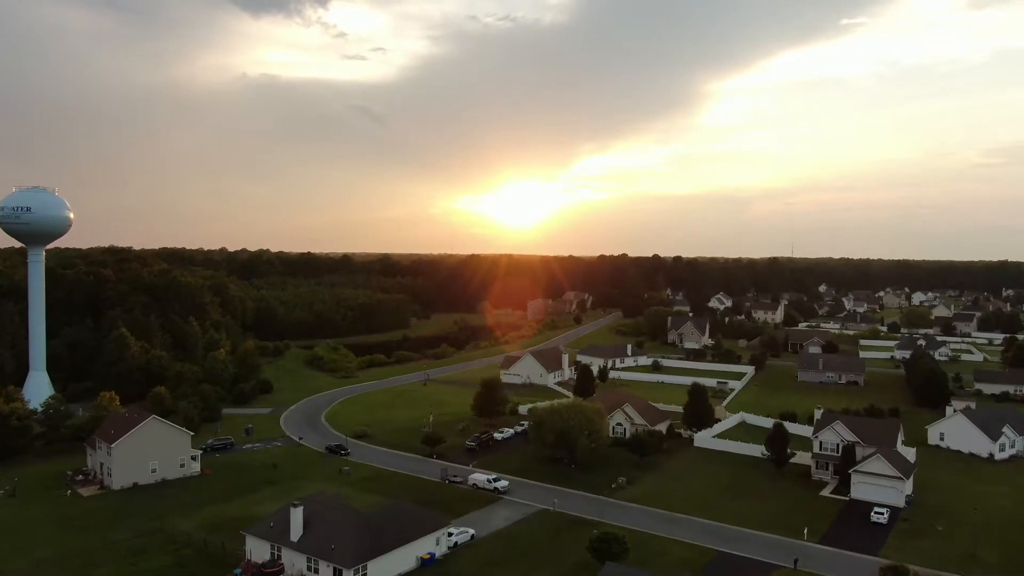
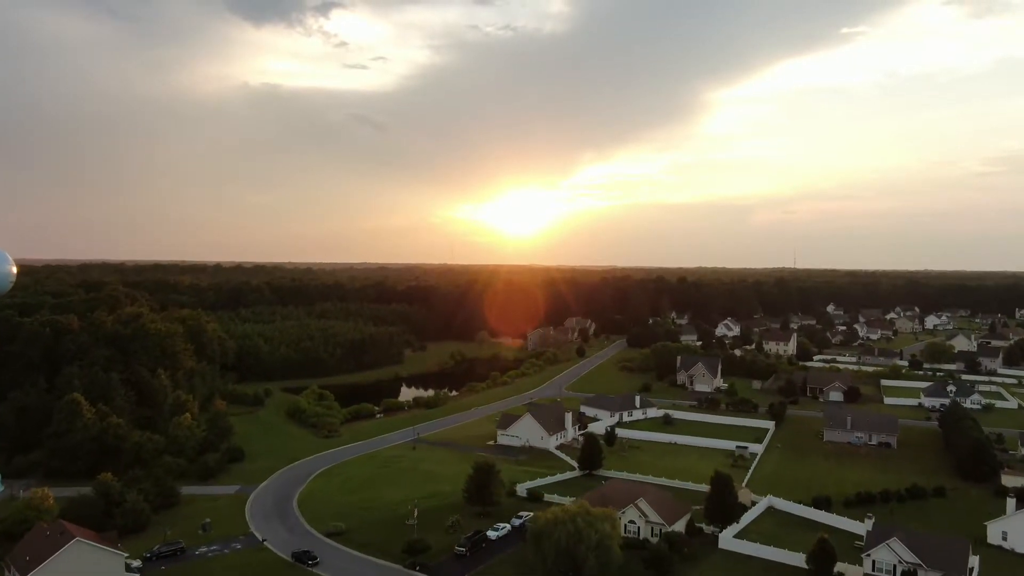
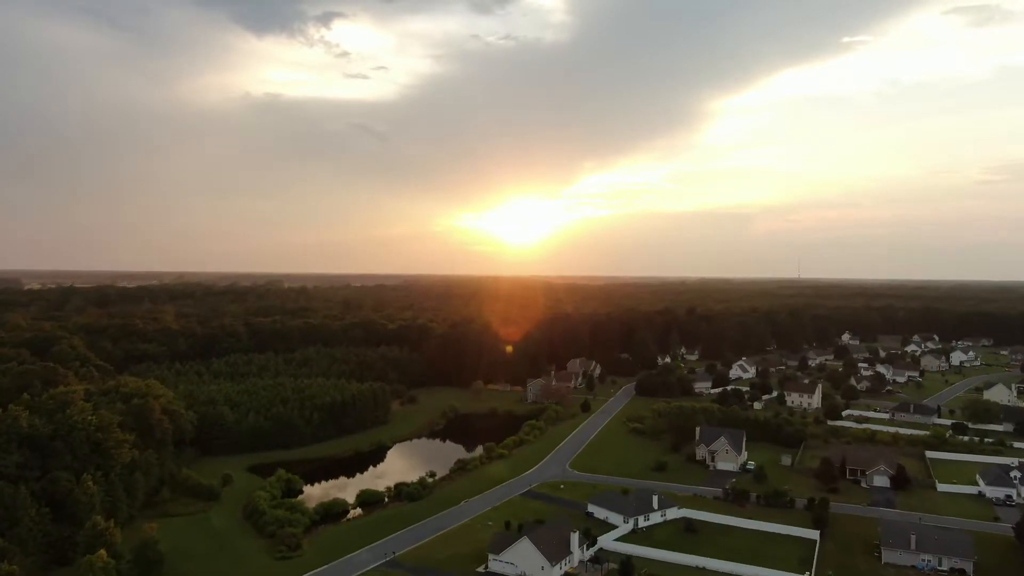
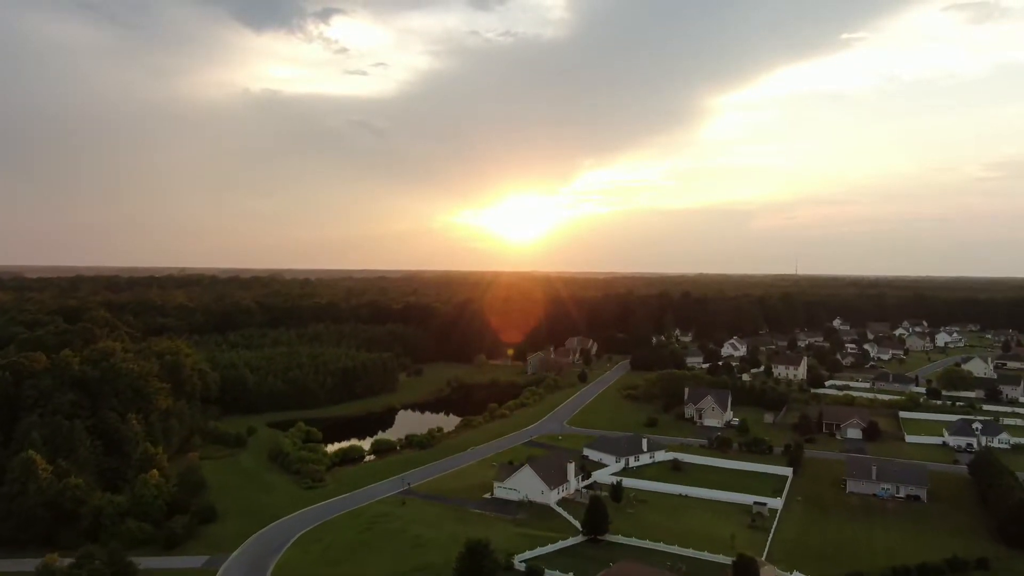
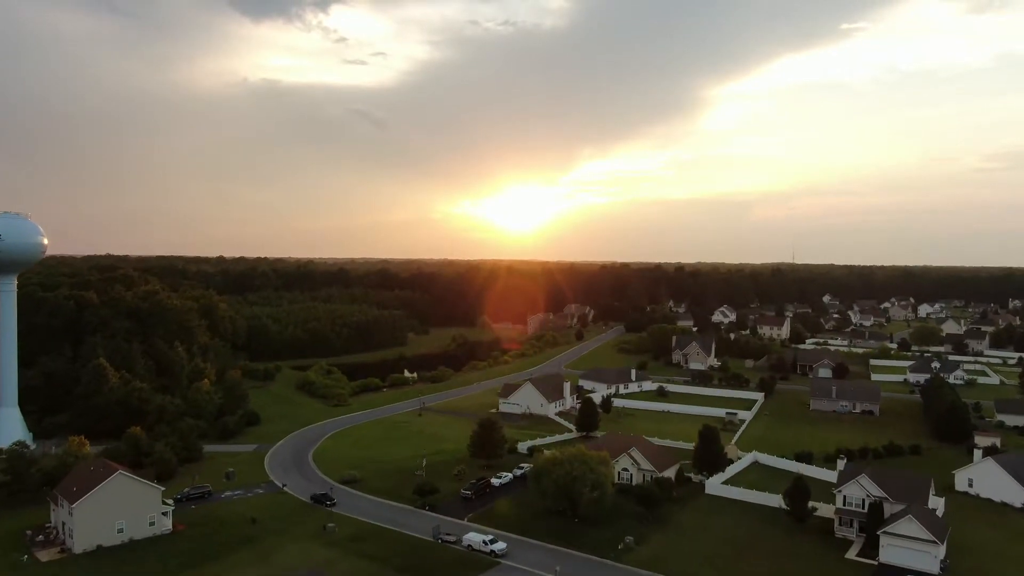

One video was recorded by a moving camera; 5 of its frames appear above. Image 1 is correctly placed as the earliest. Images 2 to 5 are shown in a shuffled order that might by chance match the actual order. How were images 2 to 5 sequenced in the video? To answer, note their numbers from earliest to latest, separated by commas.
5, 2, 4, 3
